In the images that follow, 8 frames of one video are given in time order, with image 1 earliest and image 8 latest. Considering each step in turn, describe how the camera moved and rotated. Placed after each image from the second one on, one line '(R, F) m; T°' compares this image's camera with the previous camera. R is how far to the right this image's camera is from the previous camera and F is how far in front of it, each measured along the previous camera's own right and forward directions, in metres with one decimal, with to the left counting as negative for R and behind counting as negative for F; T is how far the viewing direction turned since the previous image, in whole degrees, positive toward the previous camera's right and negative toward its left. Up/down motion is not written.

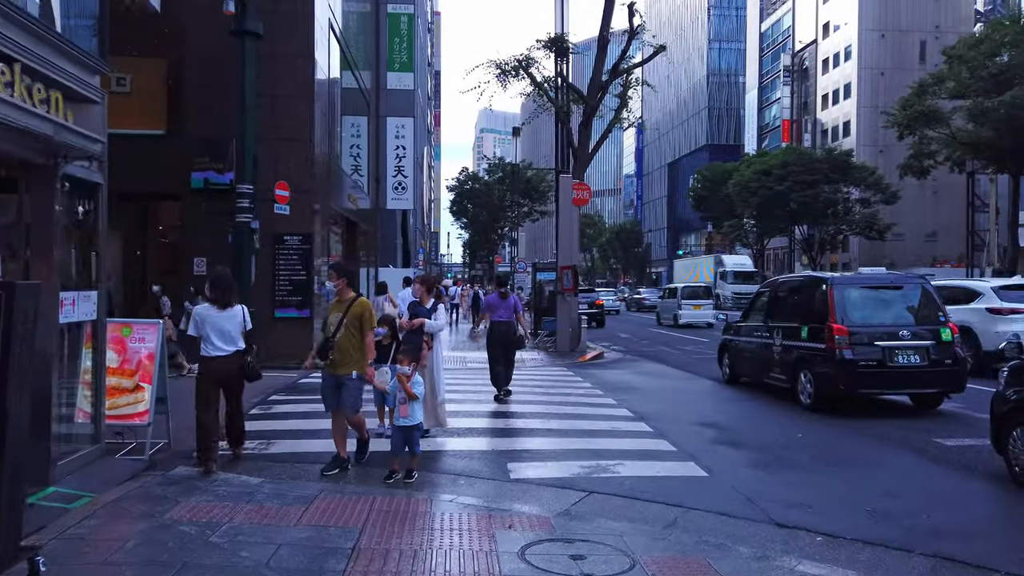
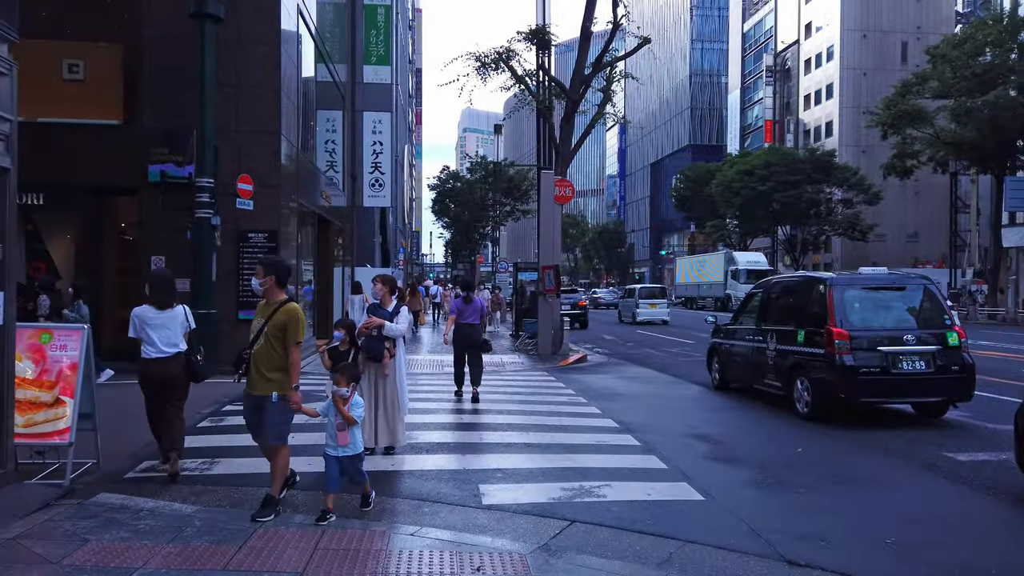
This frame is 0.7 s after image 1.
(+0.1, +0.9) m; +1°
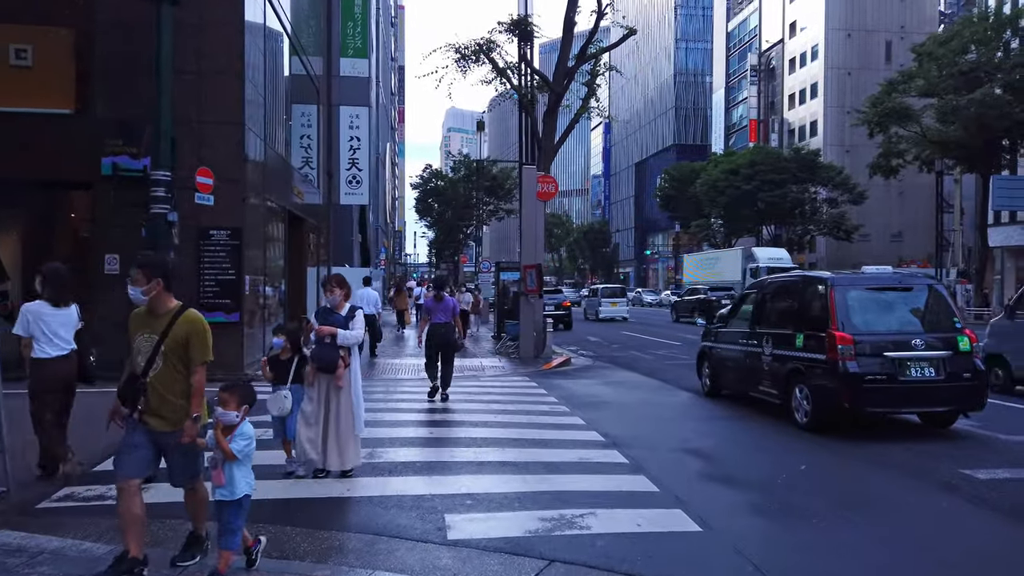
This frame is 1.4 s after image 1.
(+0.1, +0.9) m; +1°
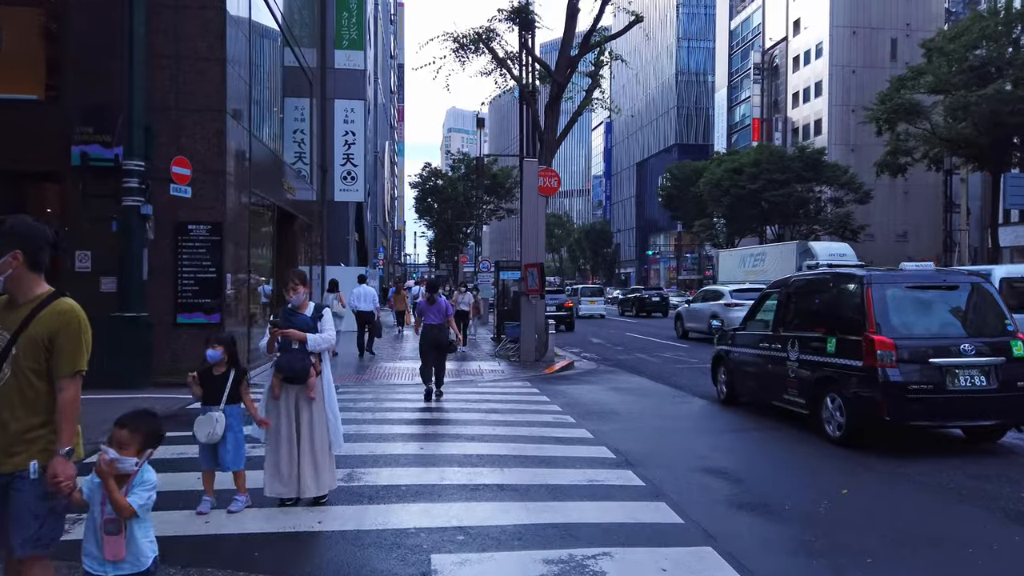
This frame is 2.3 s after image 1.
(0.0, +1.1) m; 0°
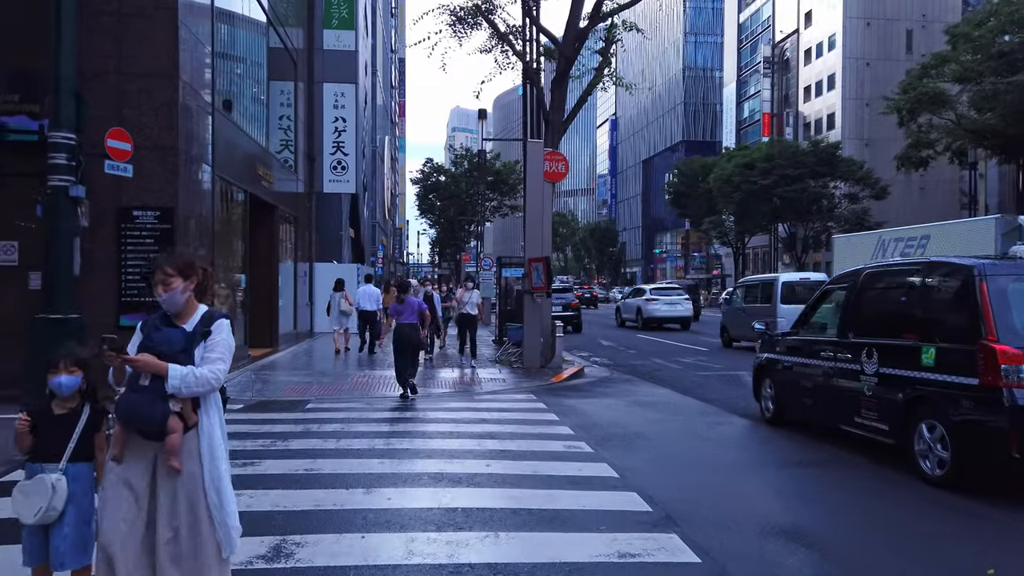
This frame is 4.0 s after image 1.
(0.0, +2.3) m; 0°
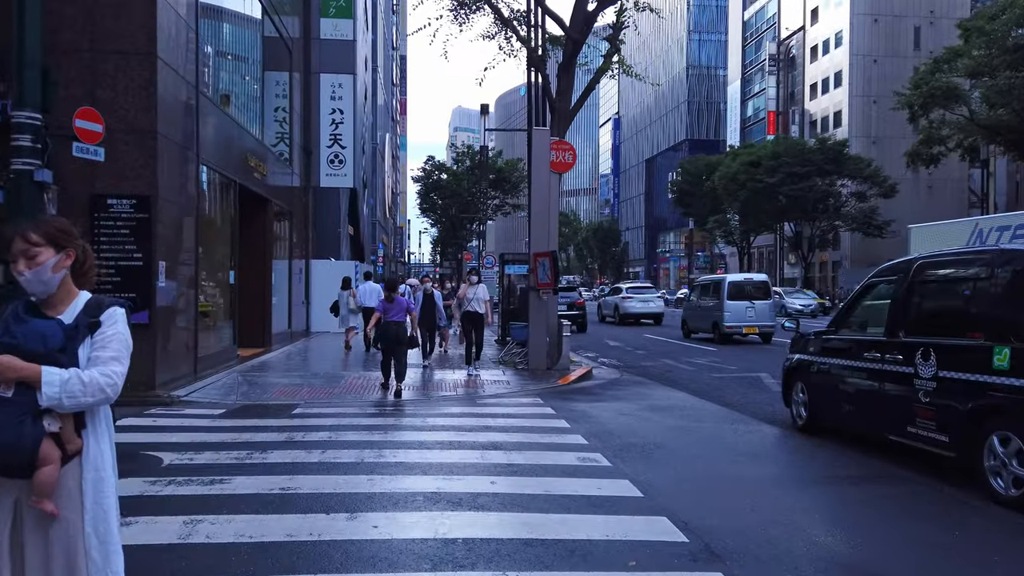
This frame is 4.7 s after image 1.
(-0.1, +1.0) m; 0°
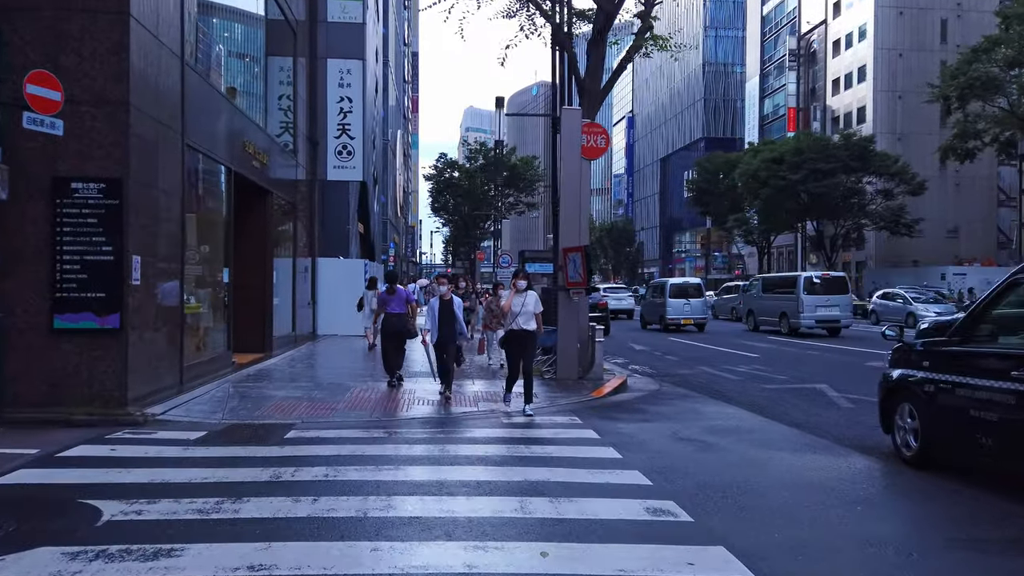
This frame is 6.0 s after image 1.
(-0.3, +1.8) m; -1°
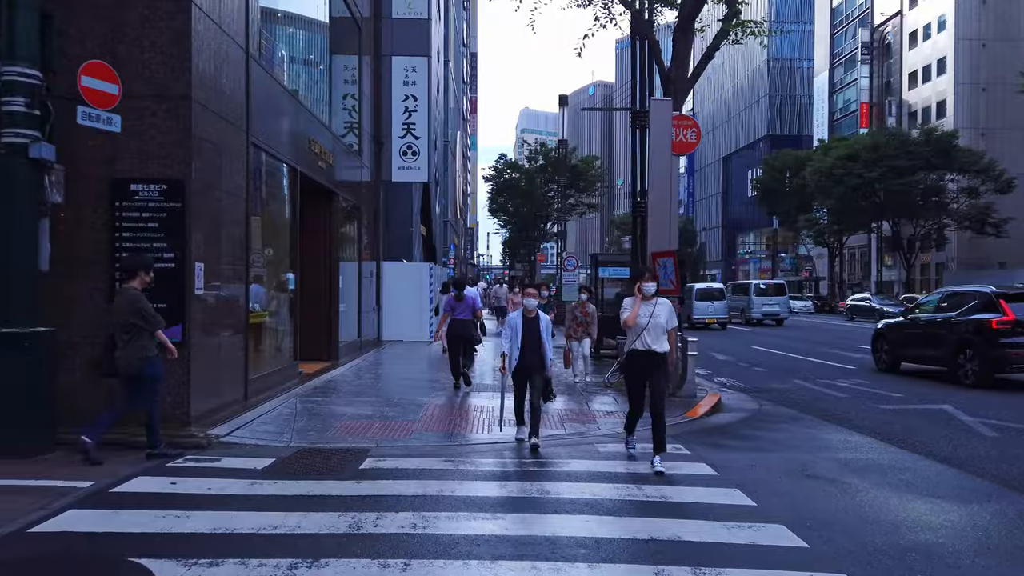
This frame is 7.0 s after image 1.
(-0.5, +1.1) m; -4°
